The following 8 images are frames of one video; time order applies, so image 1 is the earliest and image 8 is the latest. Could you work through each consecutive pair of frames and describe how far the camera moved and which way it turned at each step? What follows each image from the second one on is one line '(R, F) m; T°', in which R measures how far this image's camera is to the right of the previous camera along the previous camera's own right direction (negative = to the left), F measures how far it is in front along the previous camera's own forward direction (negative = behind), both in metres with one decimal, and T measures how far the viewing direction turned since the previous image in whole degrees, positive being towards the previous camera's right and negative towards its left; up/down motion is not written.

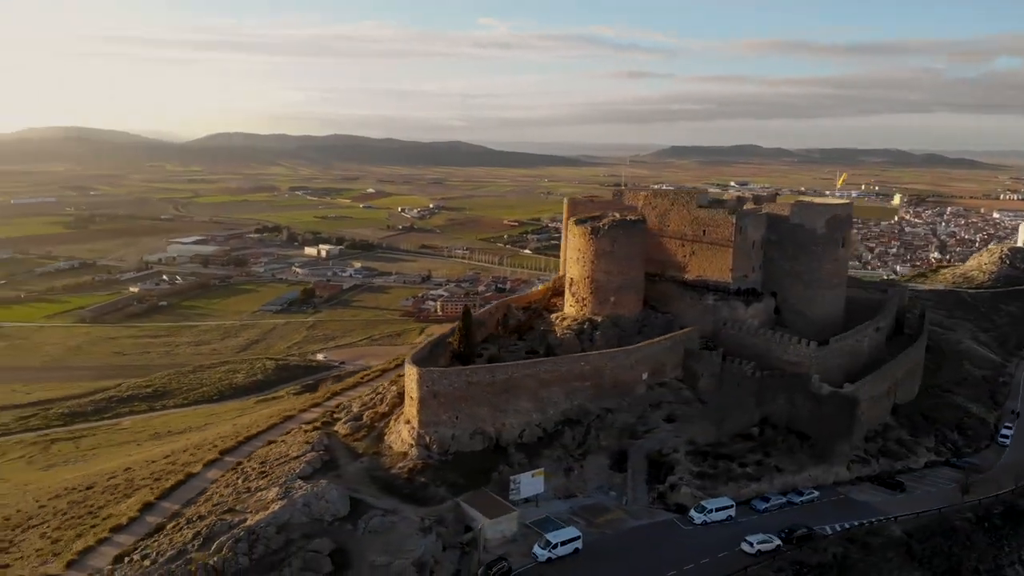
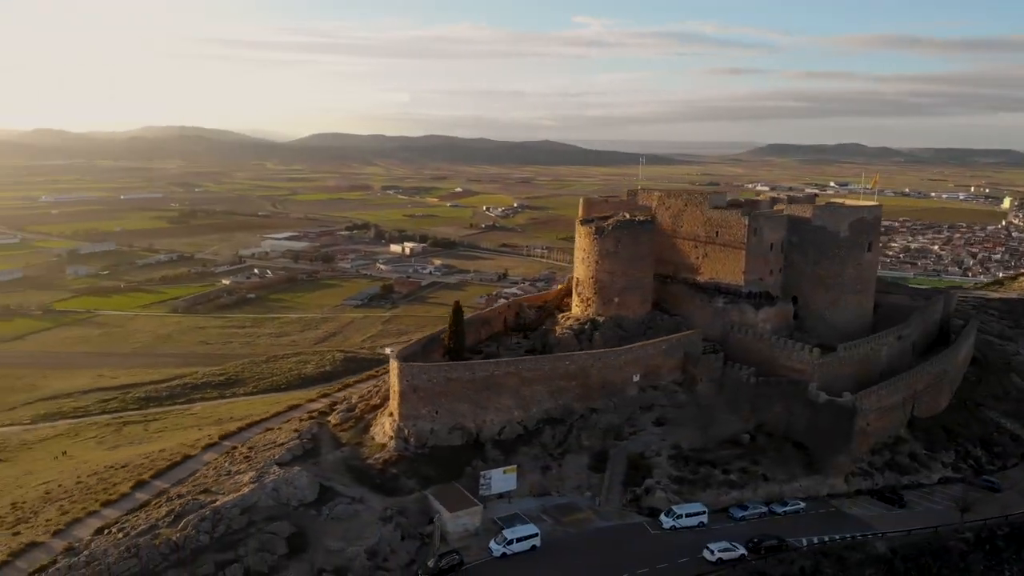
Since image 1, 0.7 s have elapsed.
(+3.0, 0.0) m; -6°
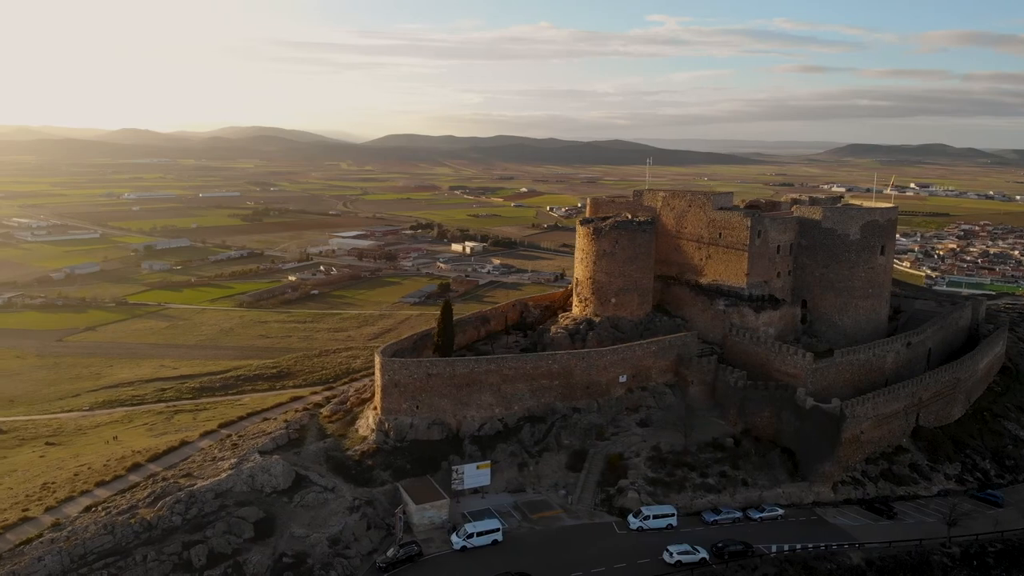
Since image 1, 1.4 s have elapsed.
(+2.5, -0.2) m; -5°
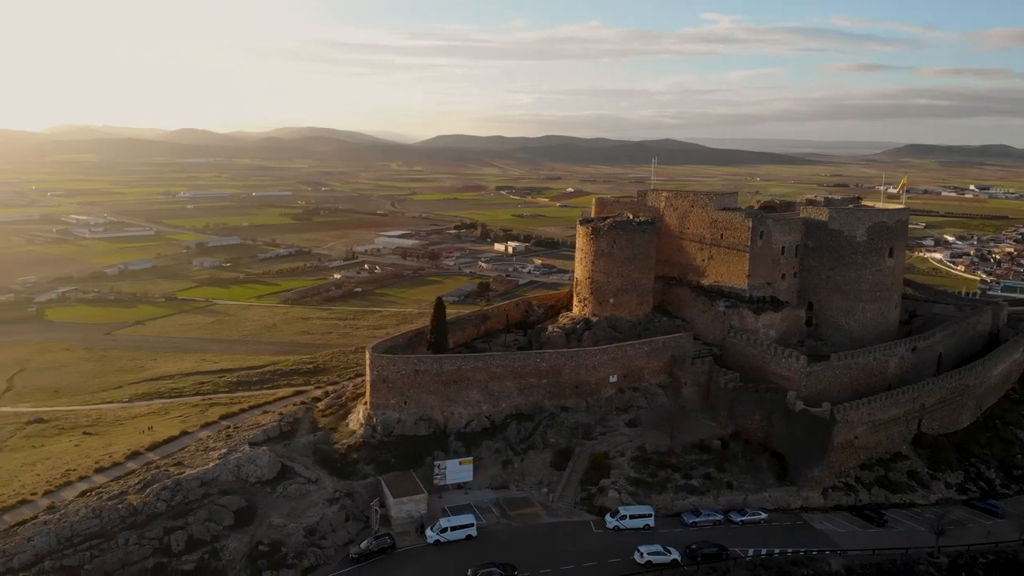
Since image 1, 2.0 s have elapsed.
(+1.8, -0.1) m; -3°
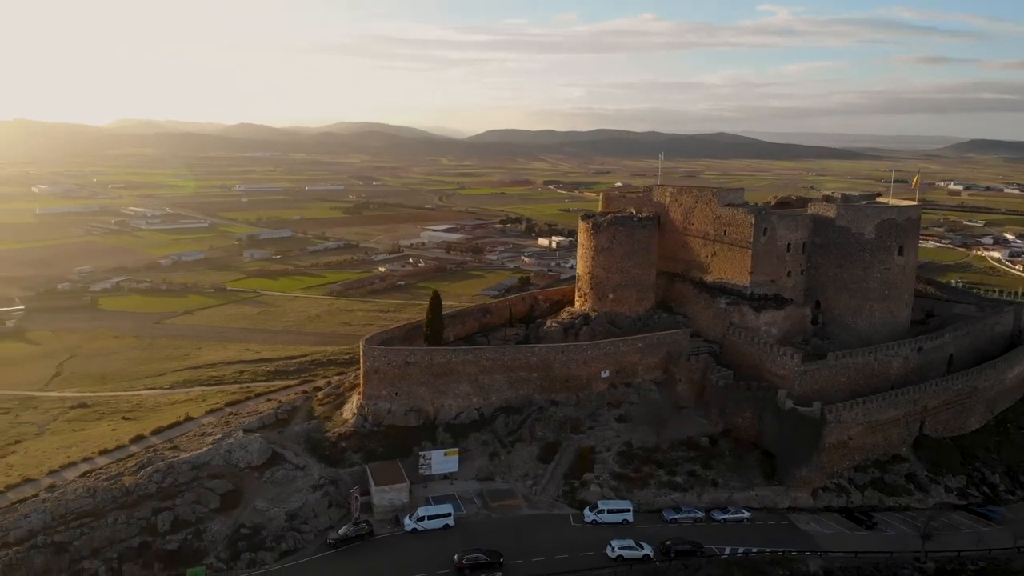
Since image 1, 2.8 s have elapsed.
(+1.7, -0.2) m; -3°
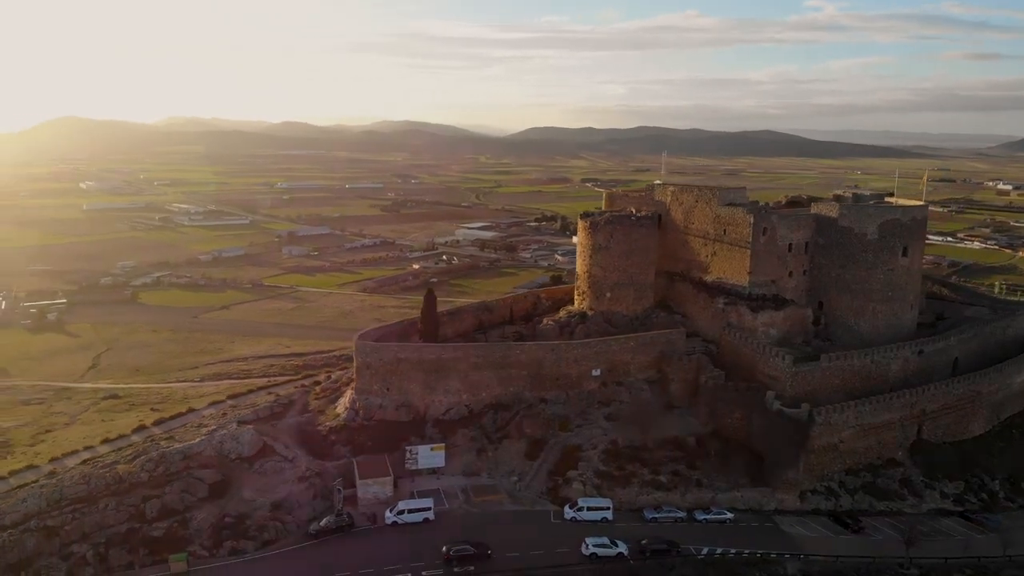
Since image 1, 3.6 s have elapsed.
(+1.5, -0.2) m; -3°
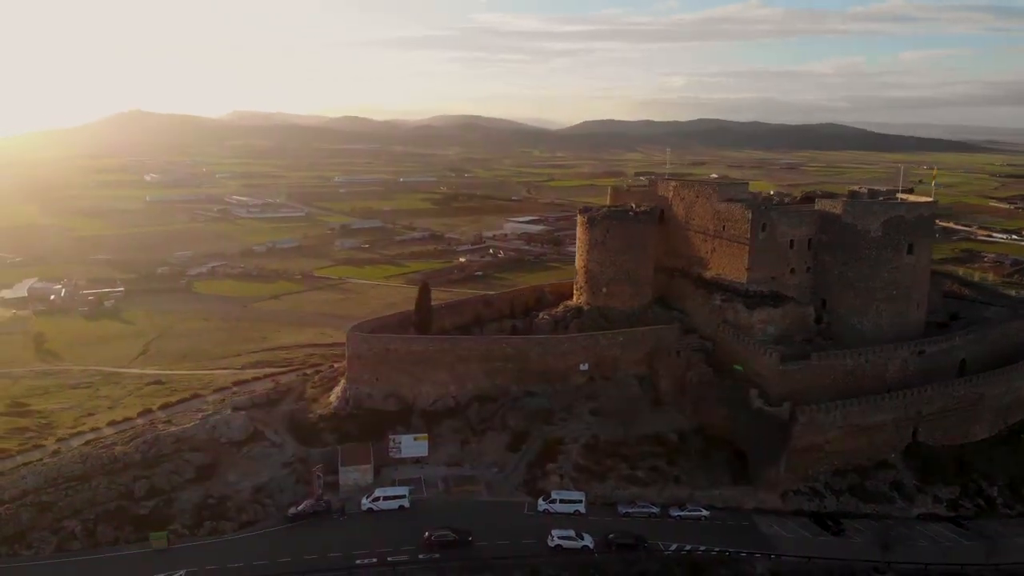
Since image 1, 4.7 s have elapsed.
(+2.0, -0.2) m; -4°
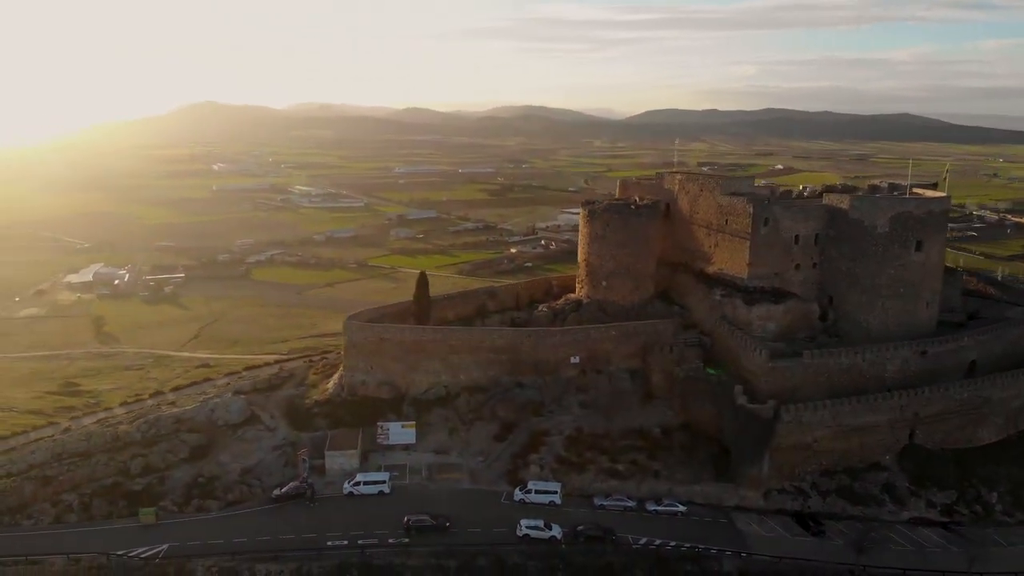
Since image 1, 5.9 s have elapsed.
(+2.1, -0.2) m; -4°
